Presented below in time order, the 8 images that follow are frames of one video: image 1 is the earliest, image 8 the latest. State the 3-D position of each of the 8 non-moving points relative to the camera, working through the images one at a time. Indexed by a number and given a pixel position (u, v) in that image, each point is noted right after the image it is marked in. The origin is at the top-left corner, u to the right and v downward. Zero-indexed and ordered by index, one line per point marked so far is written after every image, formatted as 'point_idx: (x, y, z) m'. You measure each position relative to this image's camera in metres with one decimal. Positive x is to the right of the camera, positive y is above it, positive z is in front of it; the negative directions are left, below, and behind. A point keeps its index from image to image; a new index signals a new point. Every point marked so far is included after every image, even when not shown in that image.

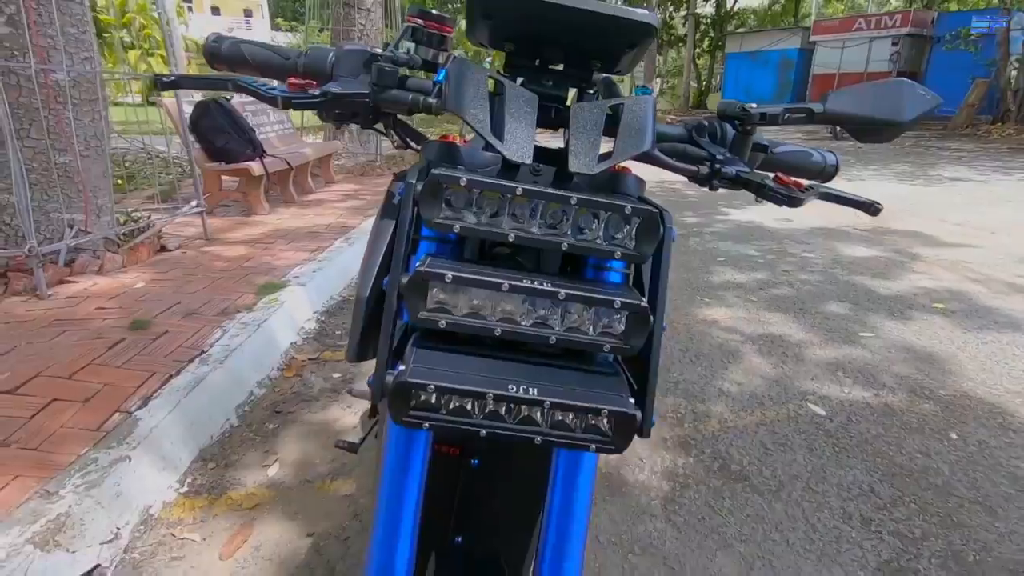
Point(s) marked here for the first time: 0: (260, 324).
0: (-1.7, -0.2, +3.6) m
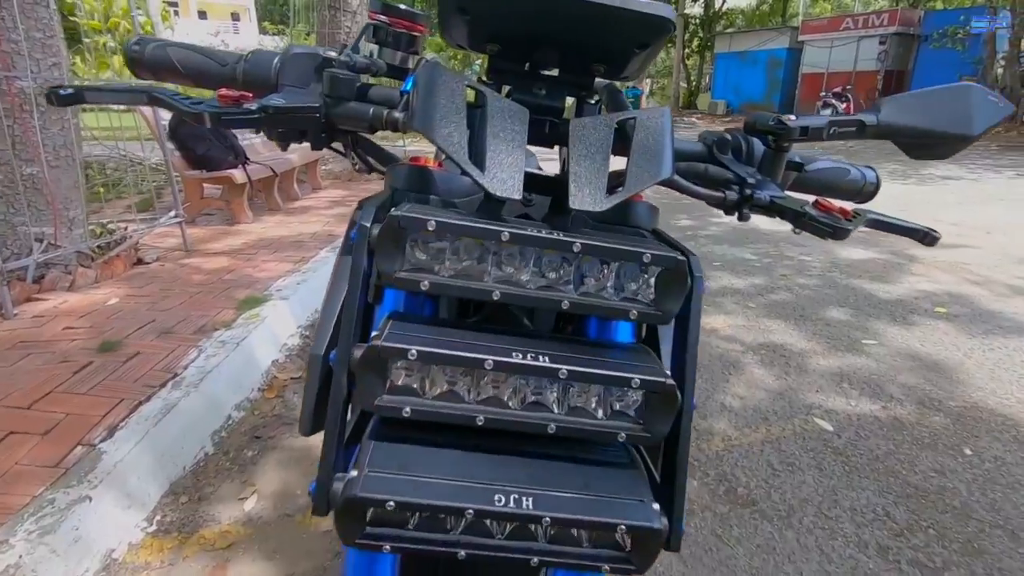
0: (-1.7, -0.3, +3.5) m
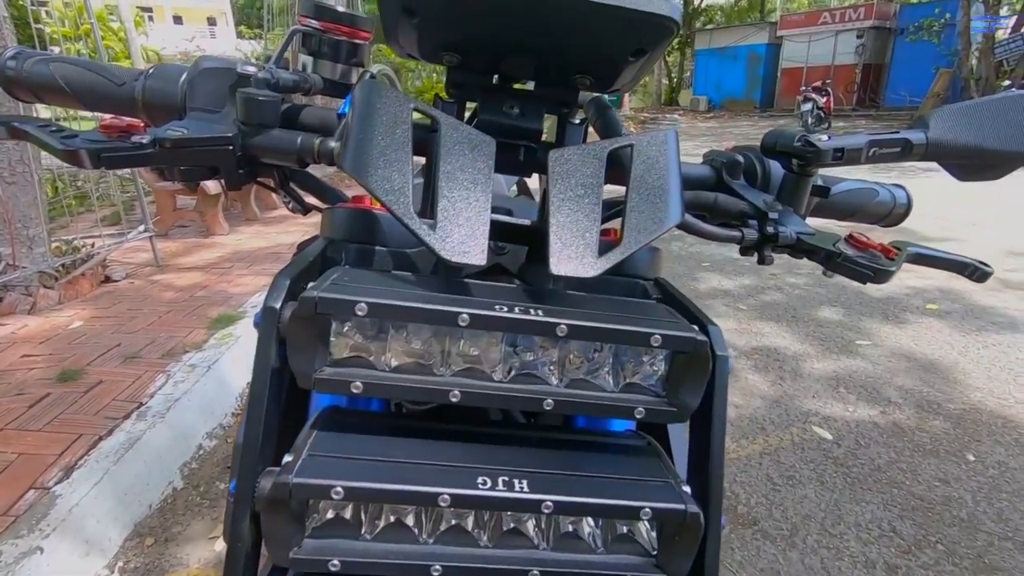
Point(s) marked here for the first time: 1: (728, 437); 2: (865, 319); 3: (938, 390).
0: (-1.8, -0.5, +3.3) m
1: (+1.2, -0.8, +3.0) m
2: (+2.9, -0.3, +4.5) m
3: (+2.7, -0.7, +3.4) m
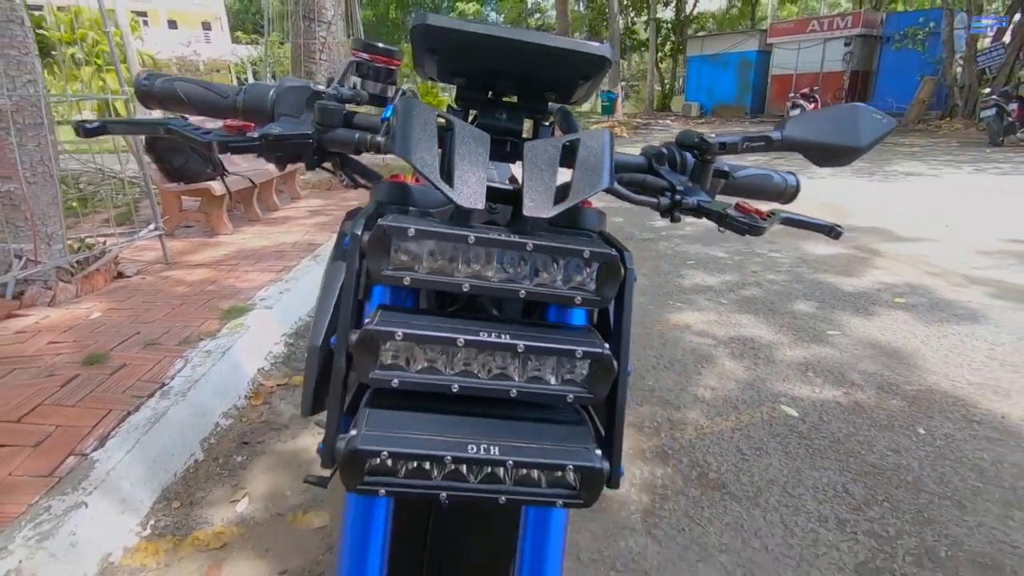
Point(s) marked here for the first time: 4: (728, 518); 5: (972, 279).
0: (-1.9, -0.4, +3.5) m
1: (+1.2, -0.8, +3.3) m
2: (+2.9, -0.2, +4.8) m
3: (+2.7, -0.6, +3.7) m
4: (+1.0, -1.1, +2.5) m
5: (+4.7, +0.1, +5.5) m
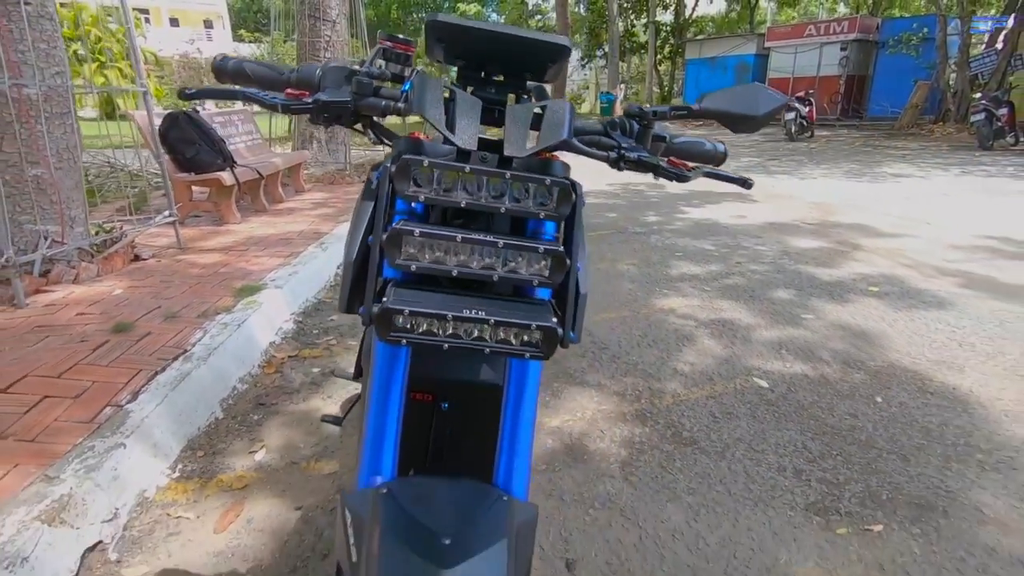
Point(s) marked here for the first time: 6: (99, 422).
0: (-1.9, -0.2, +3.8) m
1: (+1.1, -0.6, +3.6) m
2: (+2.8, -0.1, +5.1) m
3: (+2.6, -0.5, +4.0) m
4: (+1.0, -0.9, +2.8) m
5: (+4.6, +0.2, +5.8) m
6: (-2.1, -0.7, +2.7) m
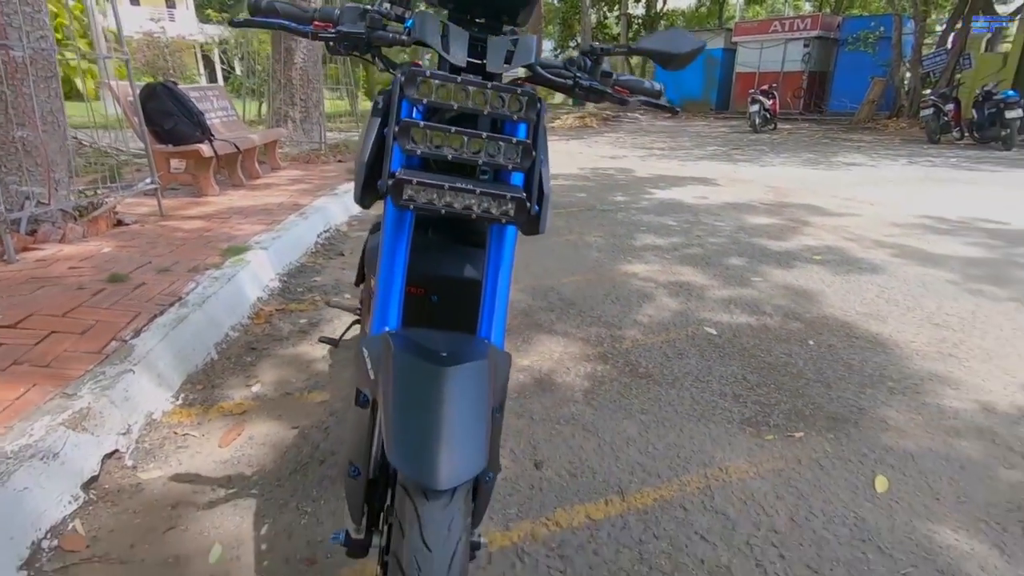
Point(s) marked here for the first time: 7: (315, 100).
0: (-2.1, +0.1, +4.0) m
1: (+0.9, -0.3, +4.0) m
2: (+2.6, +0.2, +5.5) m
3: (+2.4, -0.2, +4.5) m
4: (+0.8, -0.6, +3.2) m
5: (+4.3, +0.5, +6.3) m
6: (-2.2, -0.4, +2.9) m
7: (-3.9, +3.7, +10.5) m
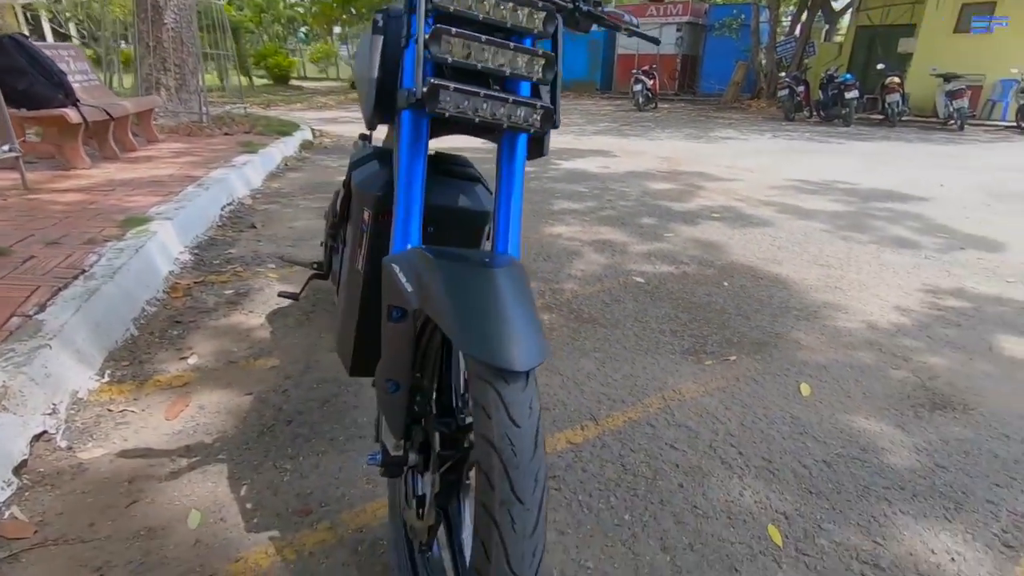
0: (-2.5, +0.3, +3.6) m
1: (+0.5, 0.0, +4.2) m
2: (+1.8, +0.7, +6.0) m
3: (+1.8, +0.3, +5.0) m
4: (+0.5, -0.3, +3.4) m
5: (+3.3, +1.1, +7.1) m
6: (-2.4, -0.2, +2.5) m
7: (-5.7, +3.9, +9.5) m
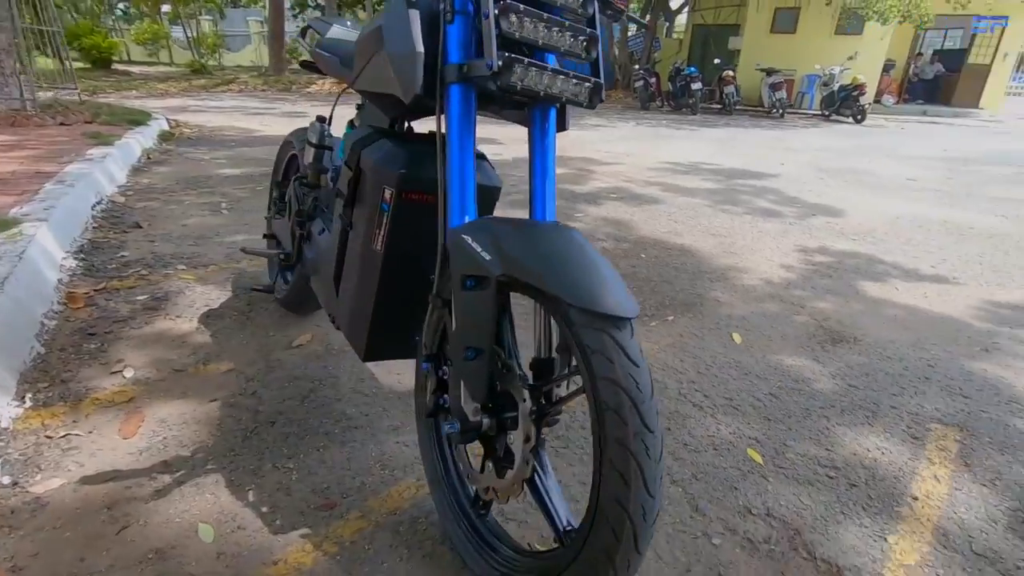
0: (-2.8, +0.2, +3.1) m
1: (0.0, +0.2, +4.3) m
2: (+0.8, +1.0, +6.4) m
3: (+1.1, +0.6, +5.4) m
4: (+0.3, -0.1, +3.5) m
5: (+2.0, +1.5, +7.8) m
6: (-2.4, -0.3, +2.1) m
7: (-7.5, +3.6, +8.0) m
